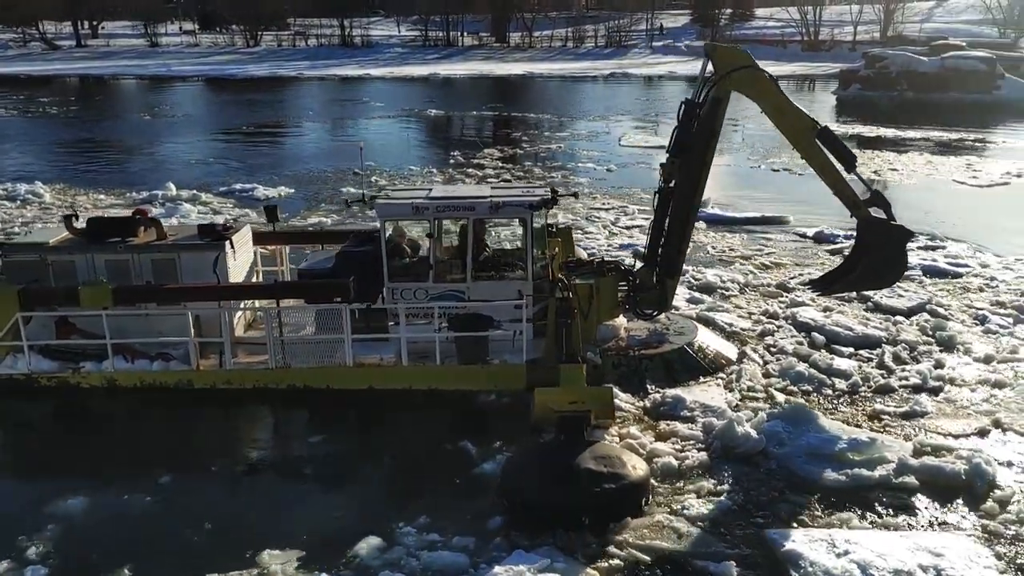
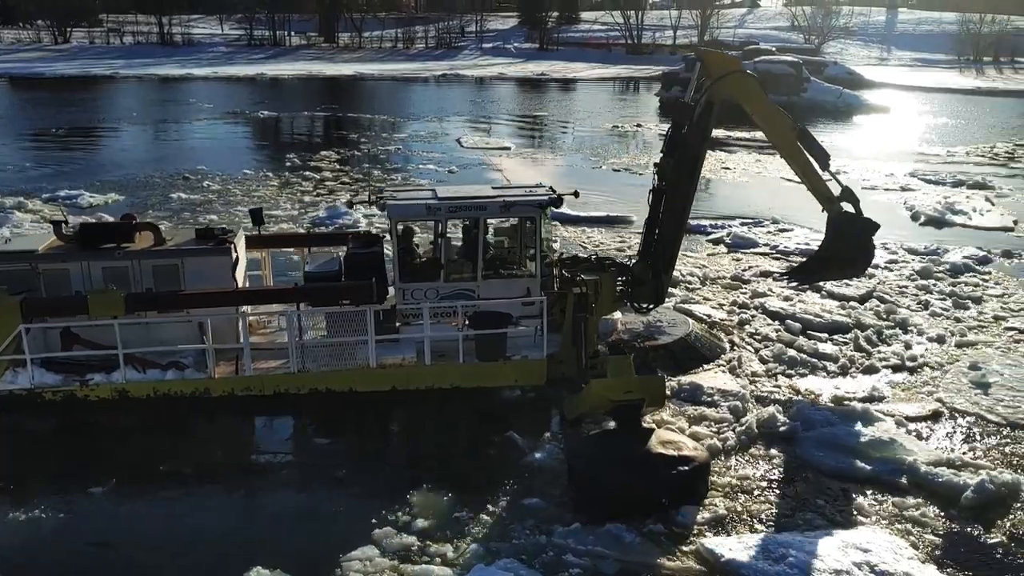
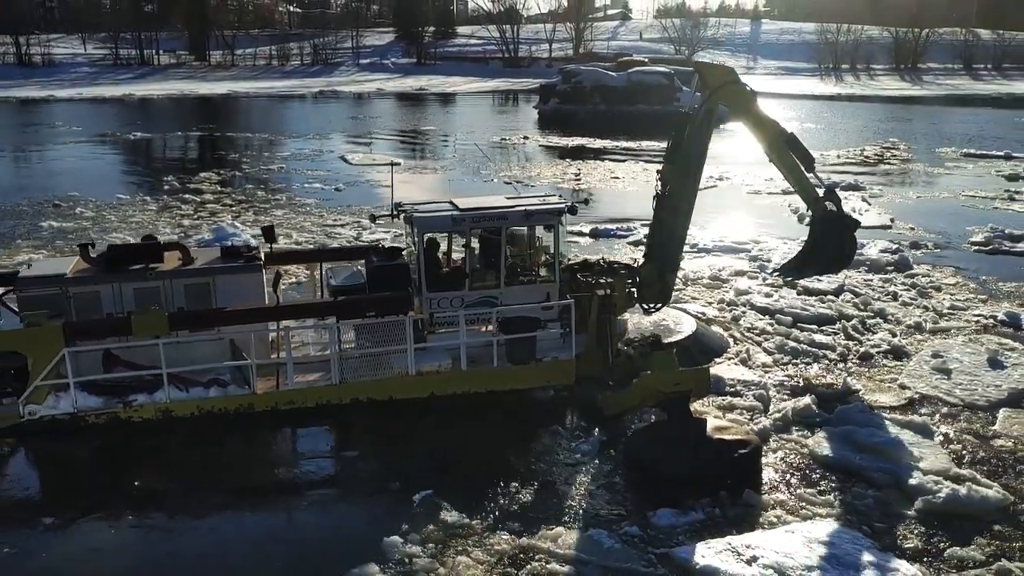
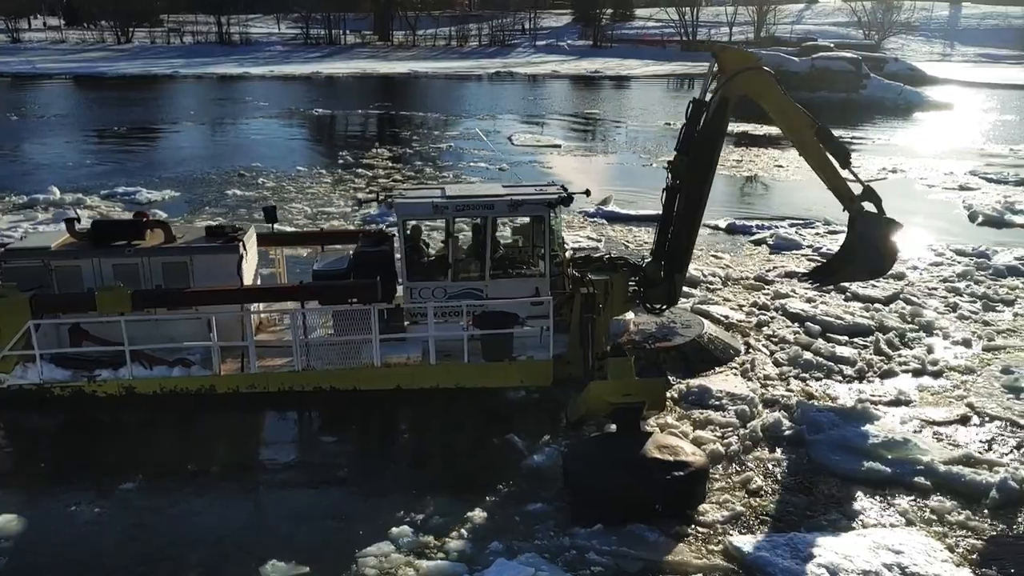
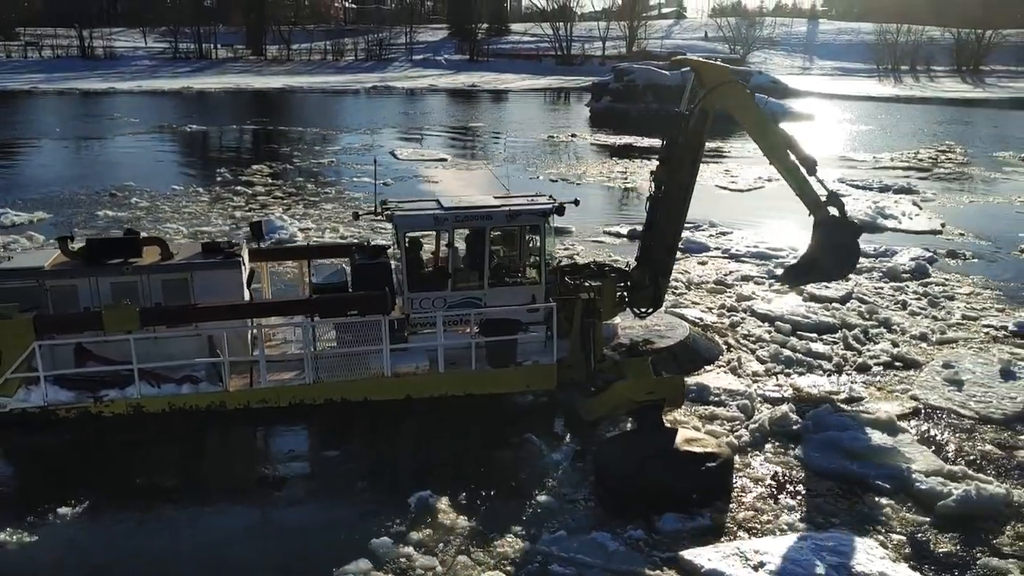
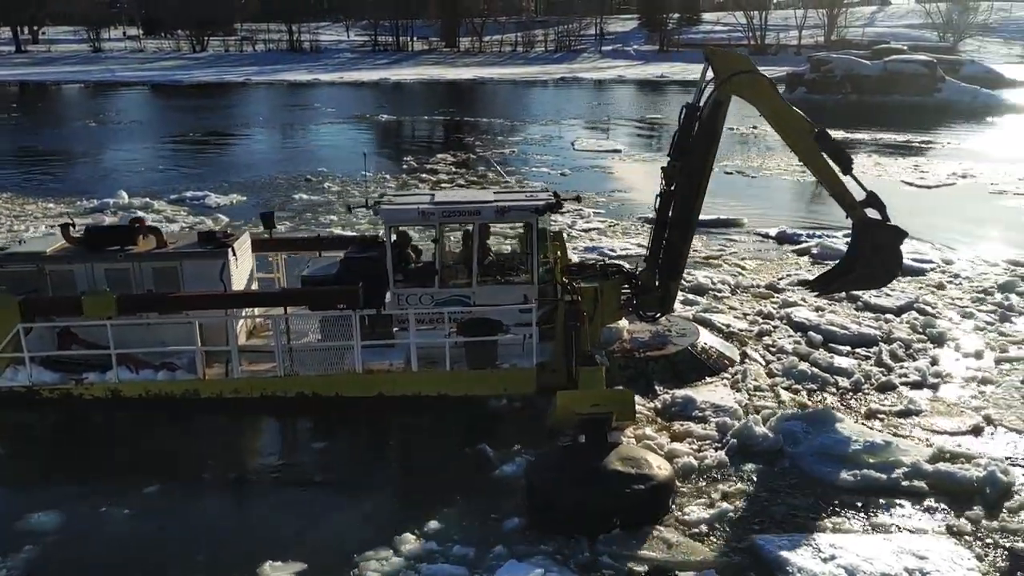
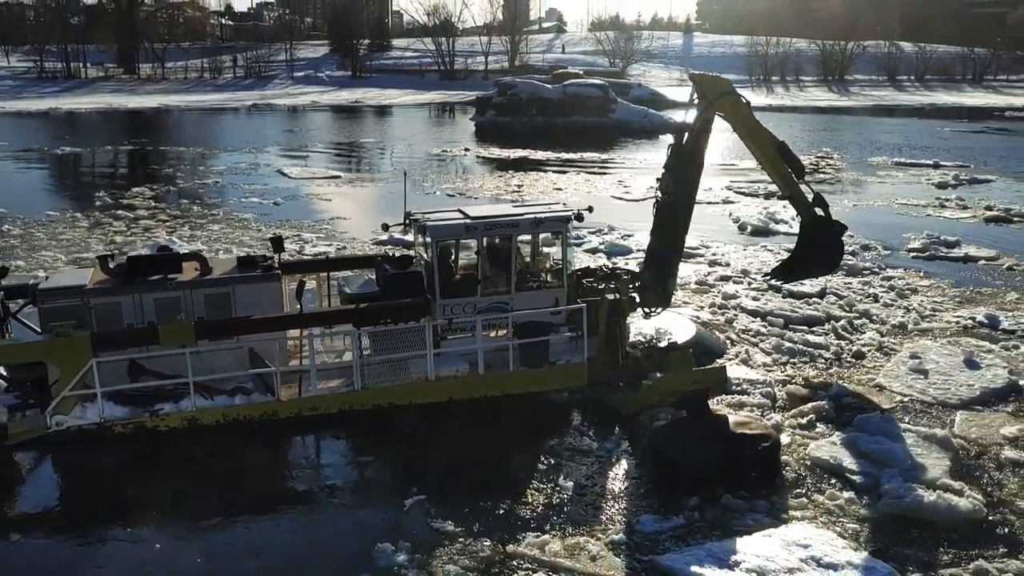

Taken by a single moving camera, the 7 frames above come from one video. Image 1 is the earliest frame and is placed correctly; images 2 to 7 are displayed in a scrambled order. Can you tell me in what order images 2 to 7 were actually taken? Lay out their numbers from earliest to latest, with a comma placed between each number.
6, 4, 2, 5, 3, 7
